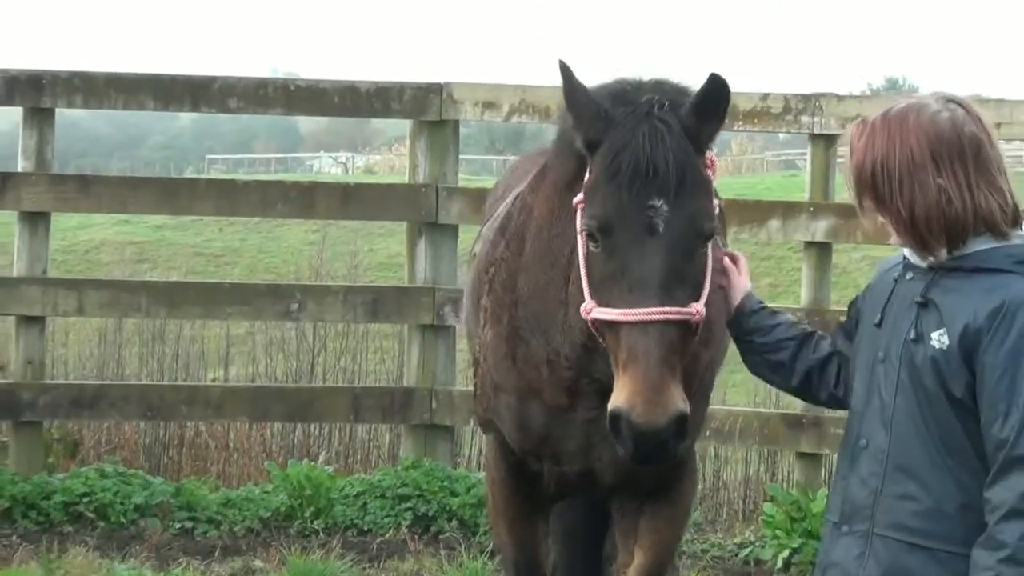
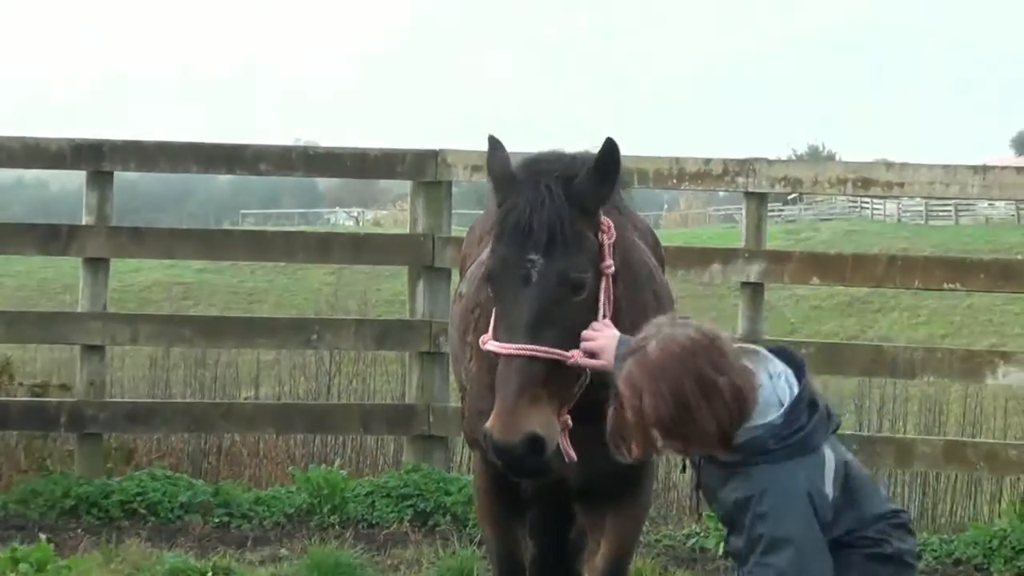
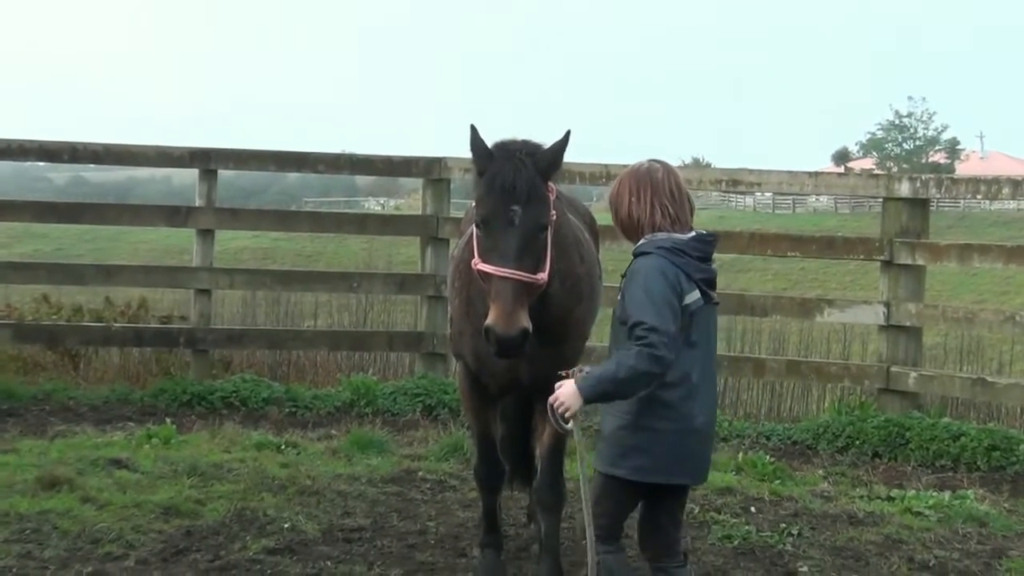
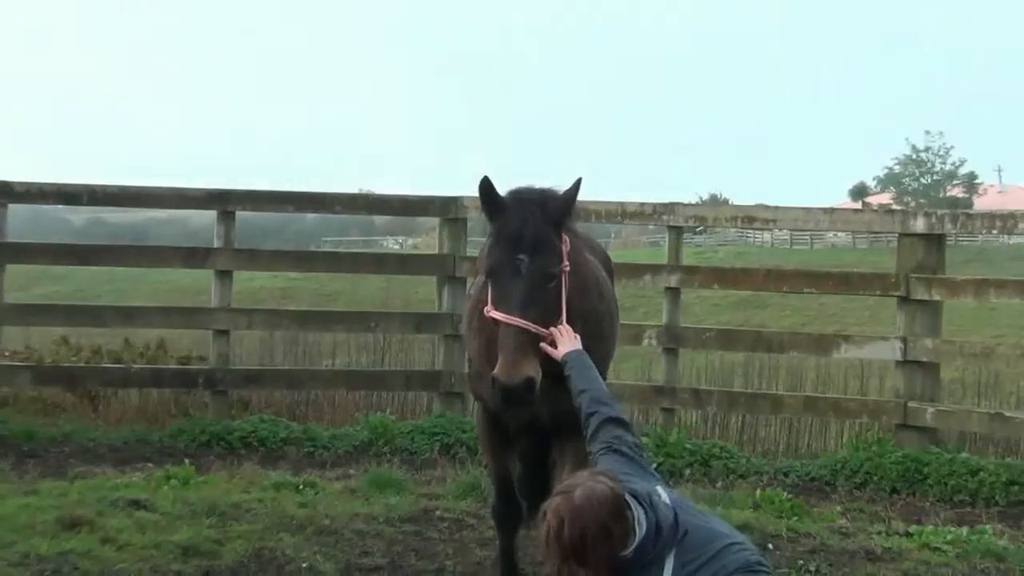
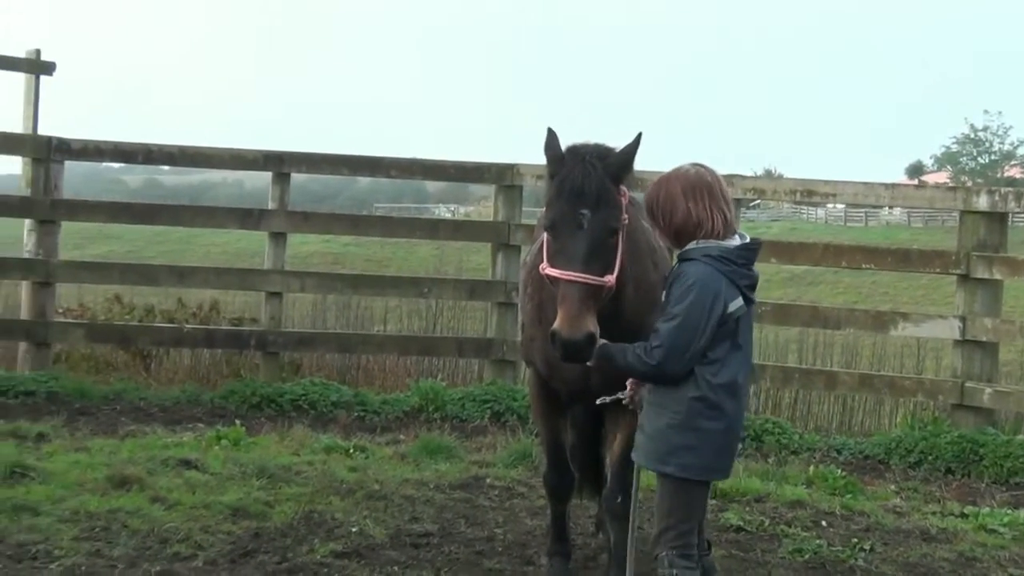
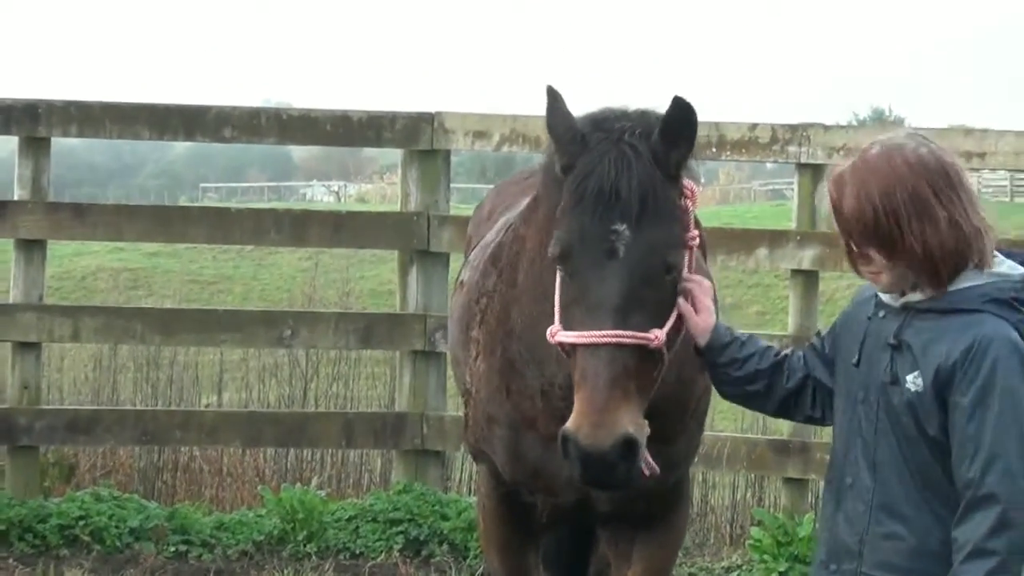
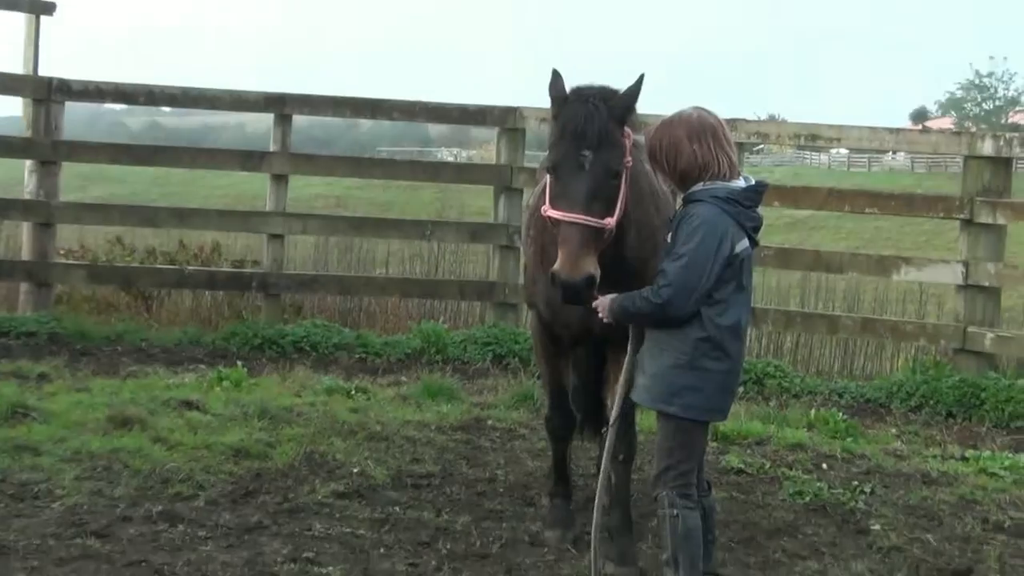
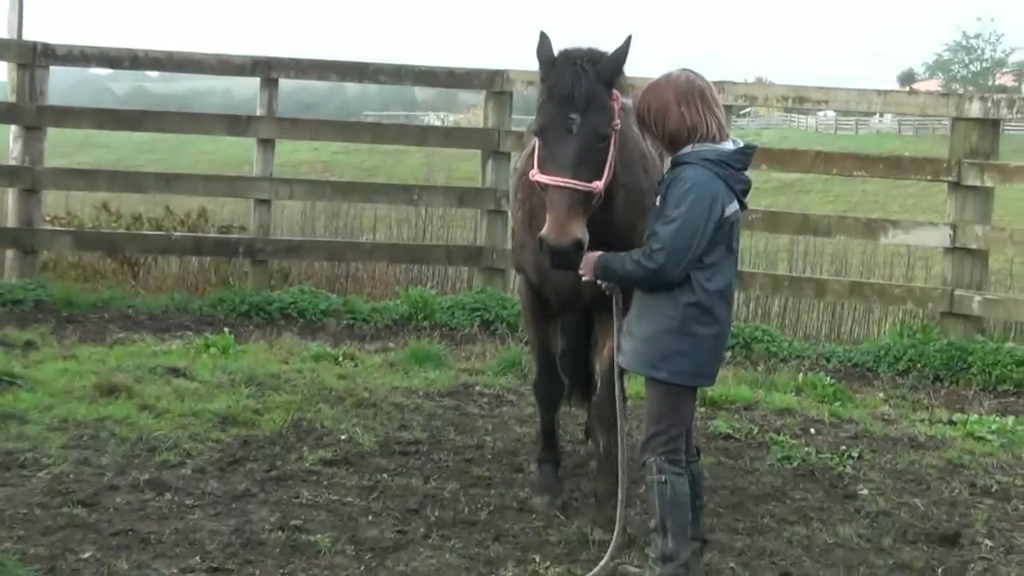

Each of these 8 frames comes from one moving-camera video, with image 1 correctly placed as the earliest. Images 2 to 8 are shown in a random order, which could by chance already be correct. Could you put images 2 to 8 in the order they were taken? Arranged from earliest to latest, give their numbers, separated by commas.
6, 2, 4, 3, 5, 7, 8
